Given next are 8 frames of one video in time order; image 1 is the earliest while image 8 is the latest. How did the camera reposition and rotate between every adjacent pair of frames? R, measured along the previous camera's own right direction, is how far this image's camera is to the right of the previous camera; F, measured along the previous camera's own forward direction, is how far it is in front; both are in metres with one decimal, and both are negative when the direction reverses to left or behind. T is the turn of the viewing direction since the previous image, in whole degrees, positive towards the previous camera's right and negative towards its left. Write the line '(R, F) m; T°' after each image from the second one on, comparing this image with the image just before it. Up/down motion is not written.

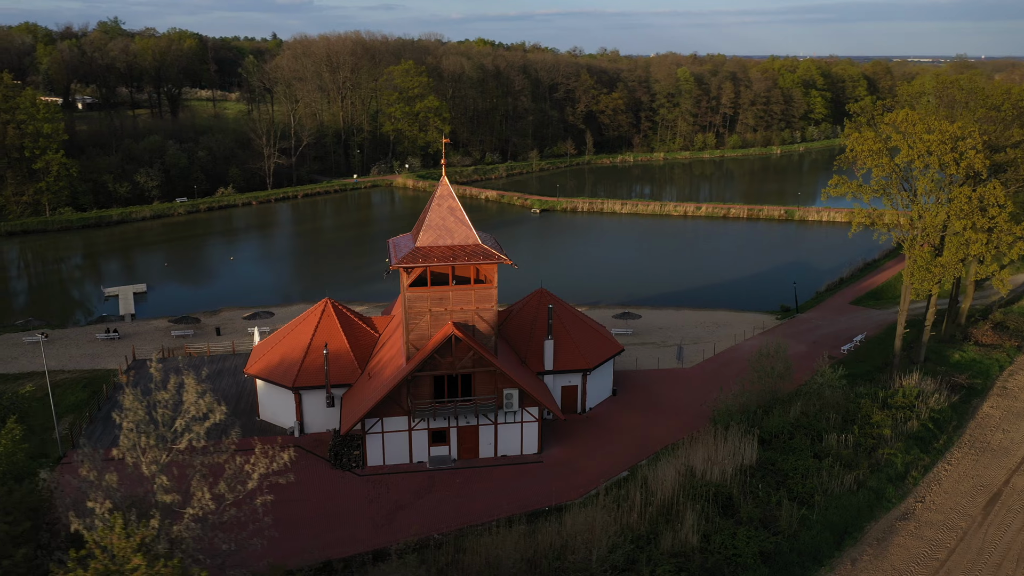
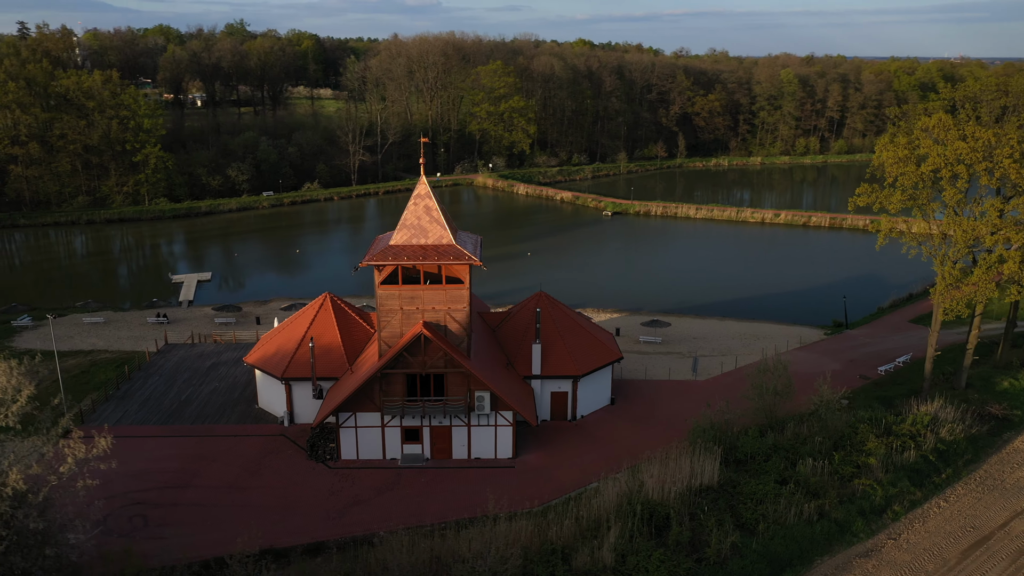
(+4.1, +0.6) m; -8°
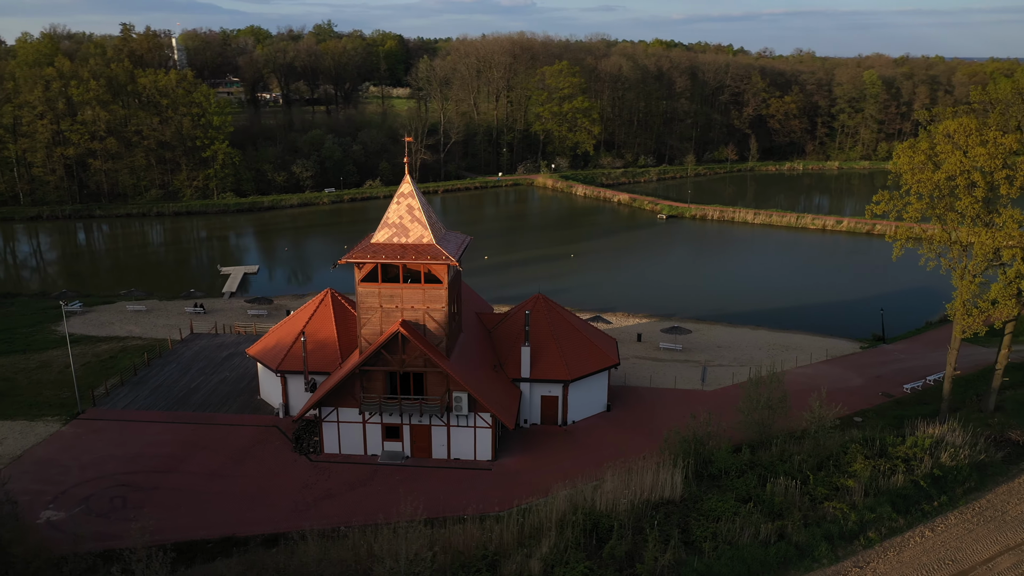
(+3.1, +0.4) m; -6°
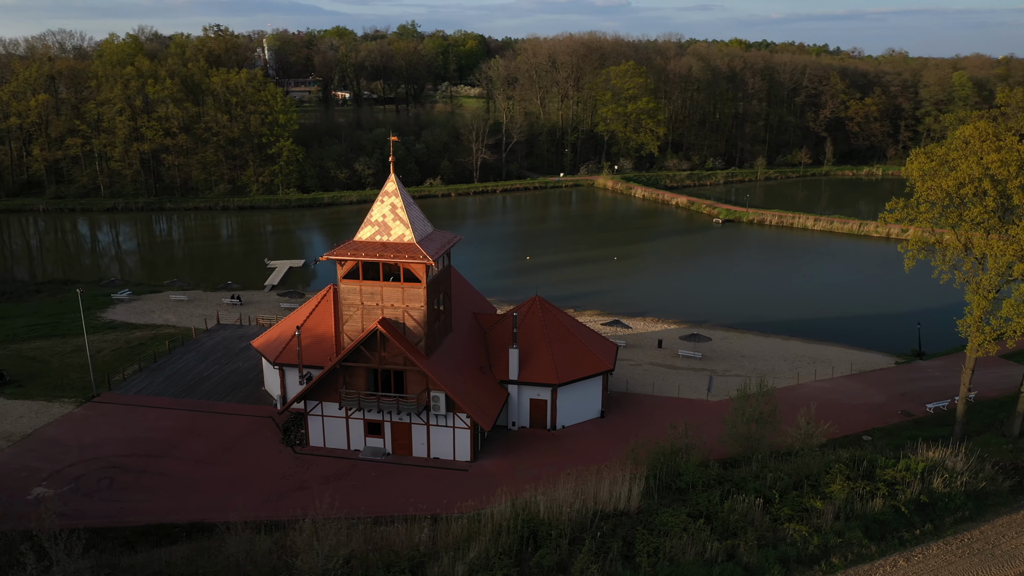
(+3.1, +0.4) m; -6°
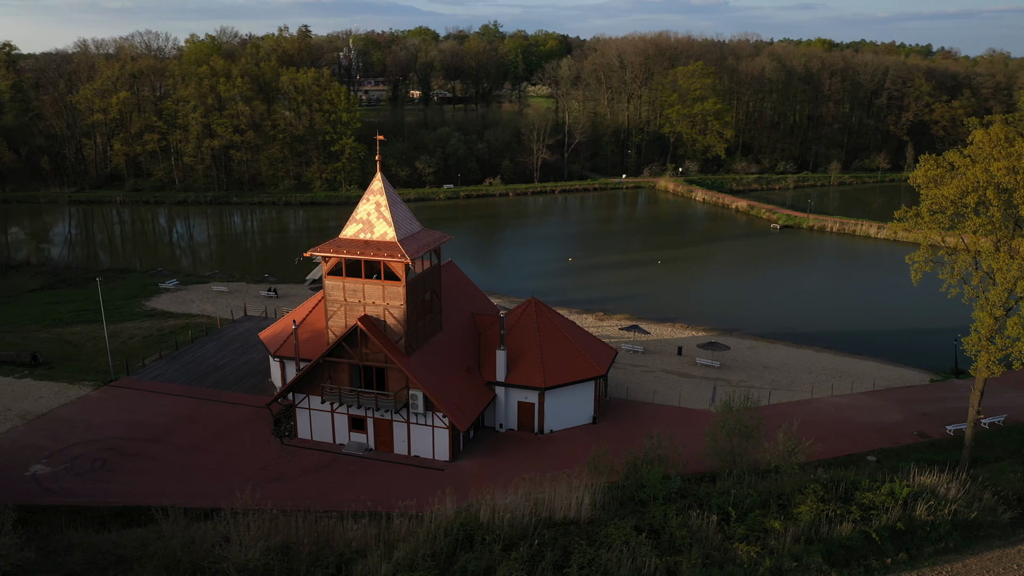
(+3.1, +0.4) m; -6°
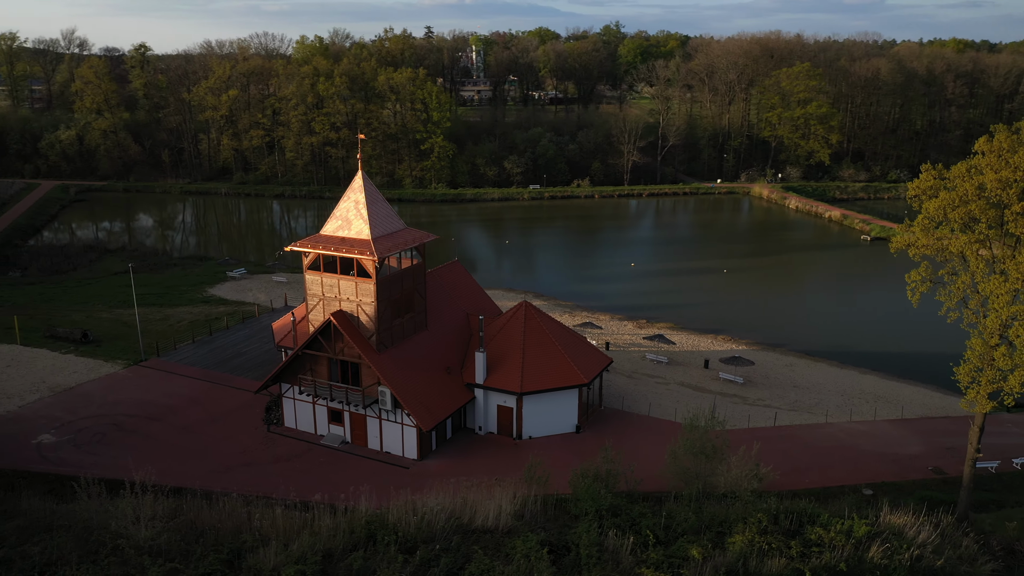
(+4.6, +0.7) m; -9°
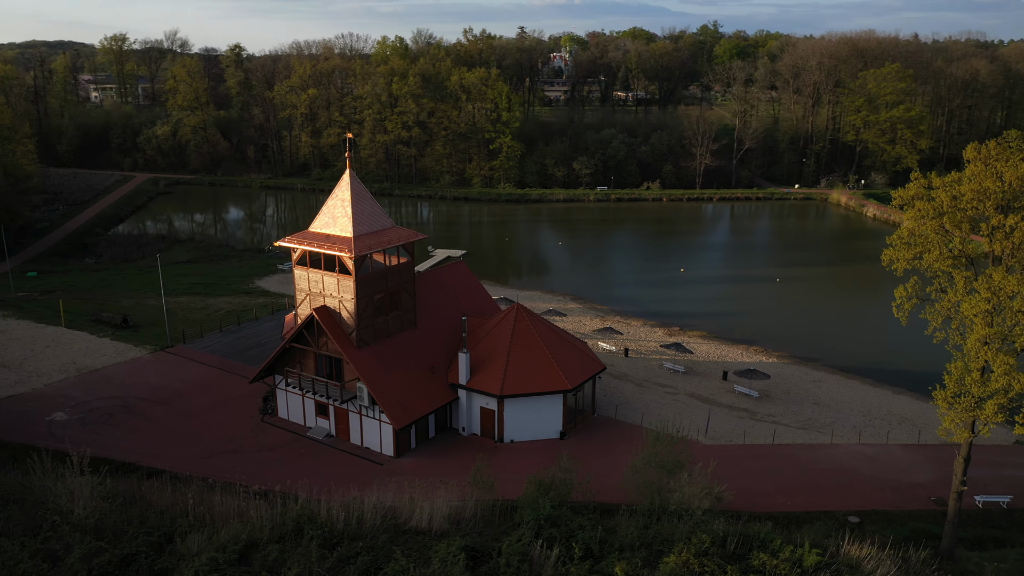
(+3.6, +0.4) m; -7°
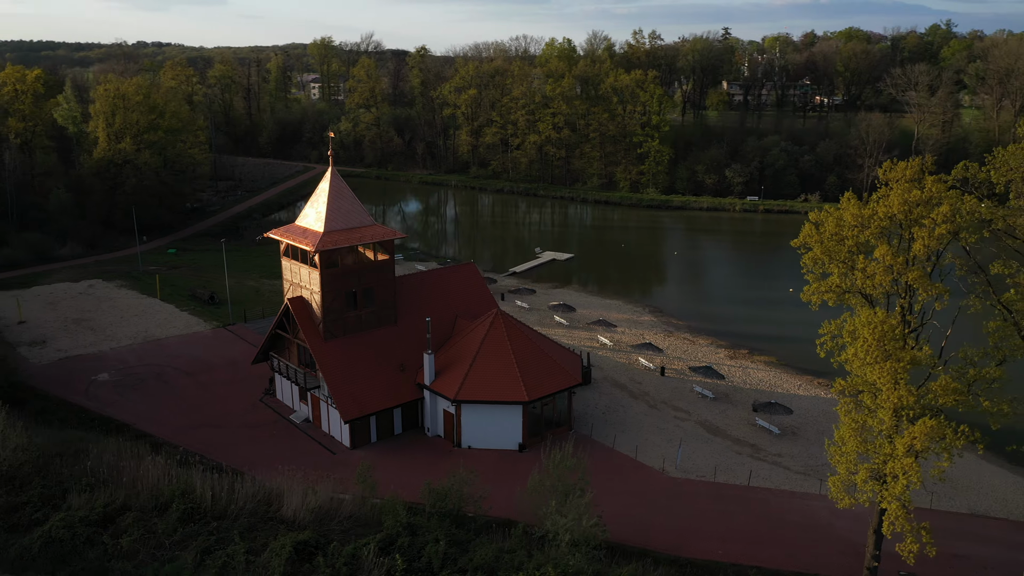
(+7.6, +1.5) m; -15°
